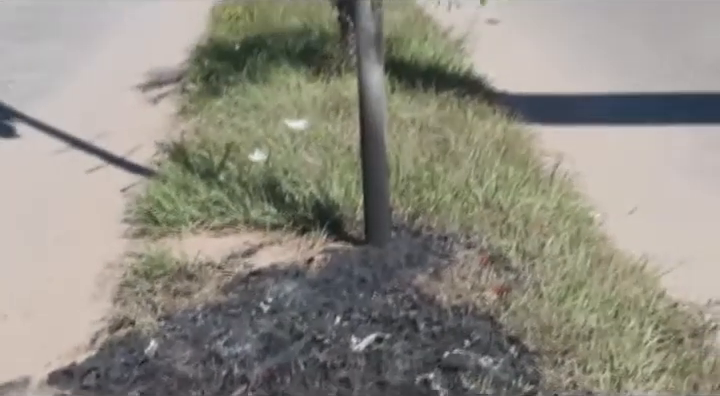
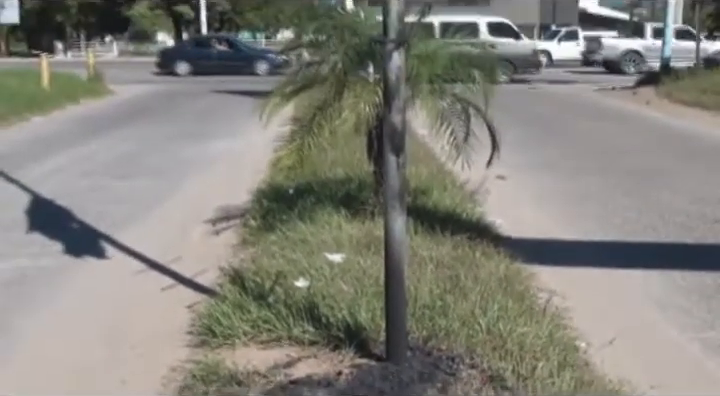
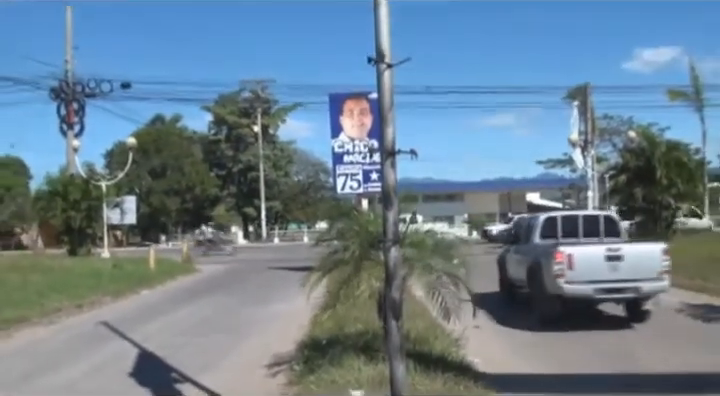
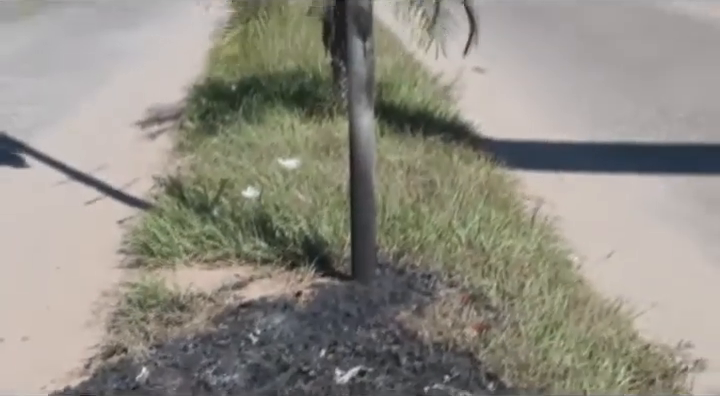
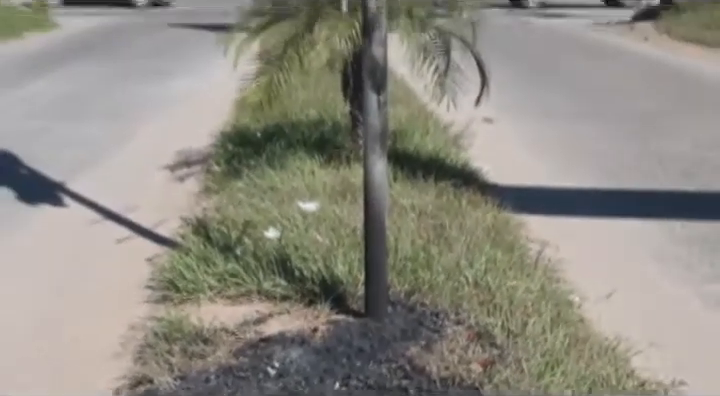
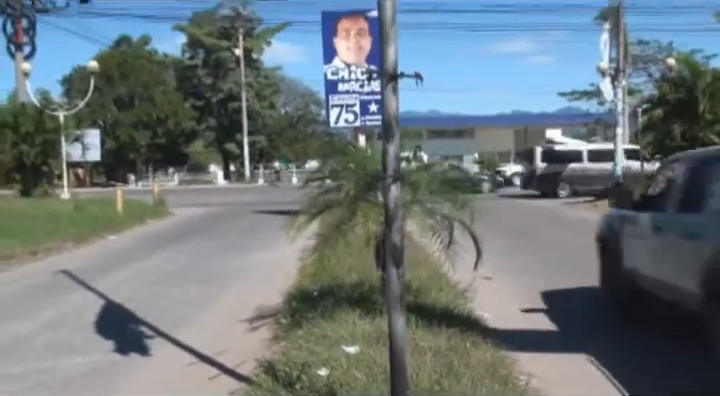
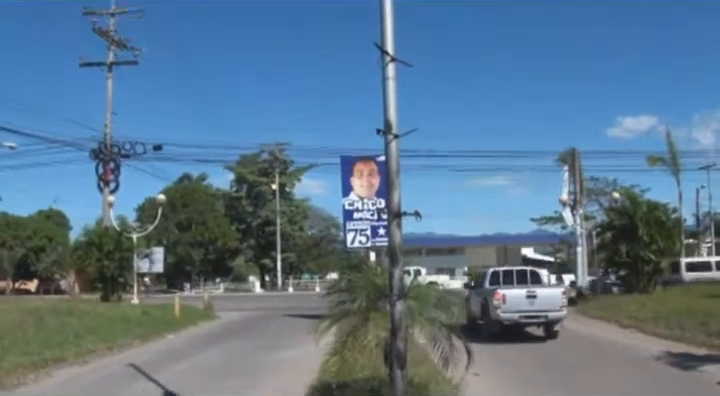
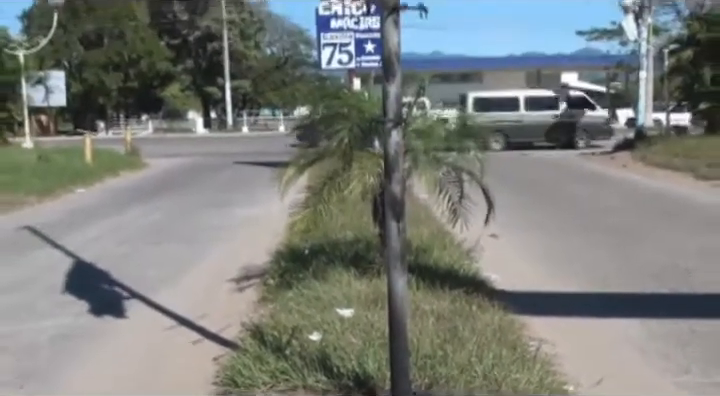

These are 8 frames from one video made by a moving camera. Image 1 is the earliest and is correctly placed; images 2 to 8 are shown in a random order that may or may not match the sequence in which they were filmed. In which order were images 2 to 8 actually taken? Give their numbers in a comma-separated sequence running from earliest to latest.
4, 5, 2, 8, 6, 3, 7
